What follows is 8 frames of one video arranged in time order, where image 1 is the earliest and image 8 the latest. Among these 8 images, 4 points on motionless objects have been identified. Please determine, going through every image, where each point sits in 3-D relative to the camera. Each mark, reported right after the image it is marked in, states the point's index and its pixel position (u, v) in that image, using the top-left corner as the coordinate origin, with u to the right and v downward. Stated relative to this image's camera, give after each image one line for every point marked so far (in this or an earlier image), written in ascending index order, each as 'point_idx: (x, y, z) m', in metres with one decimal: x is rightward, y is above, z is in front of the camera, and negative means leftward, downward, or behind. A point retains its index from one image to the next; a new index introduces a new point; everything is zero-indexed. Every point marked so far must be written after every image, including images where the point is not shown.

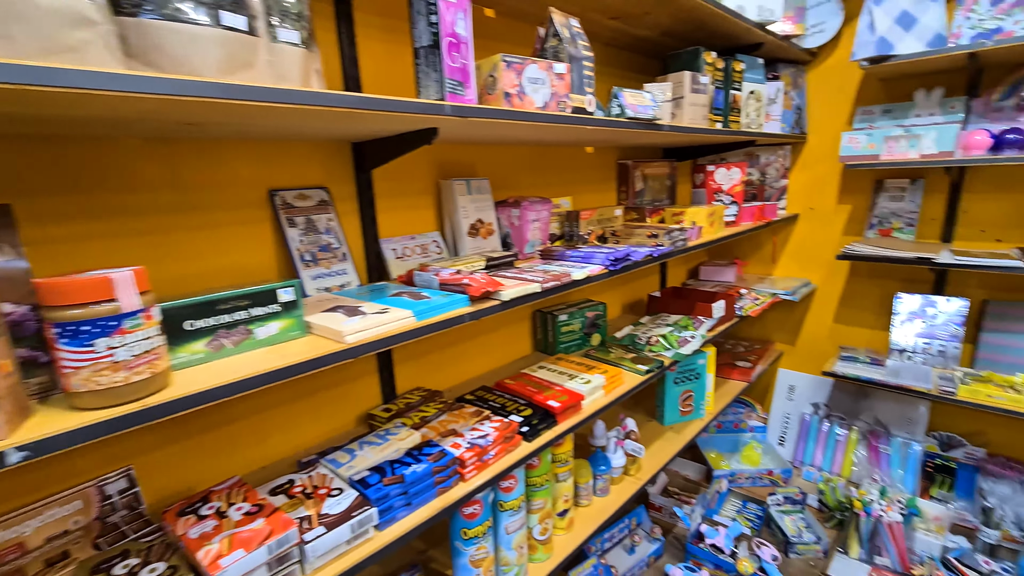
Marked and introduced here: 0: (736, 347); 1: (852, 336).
0: (+1.2, -0.3, +2.6) m
1: (+1.6, -0.2, +2.4) m
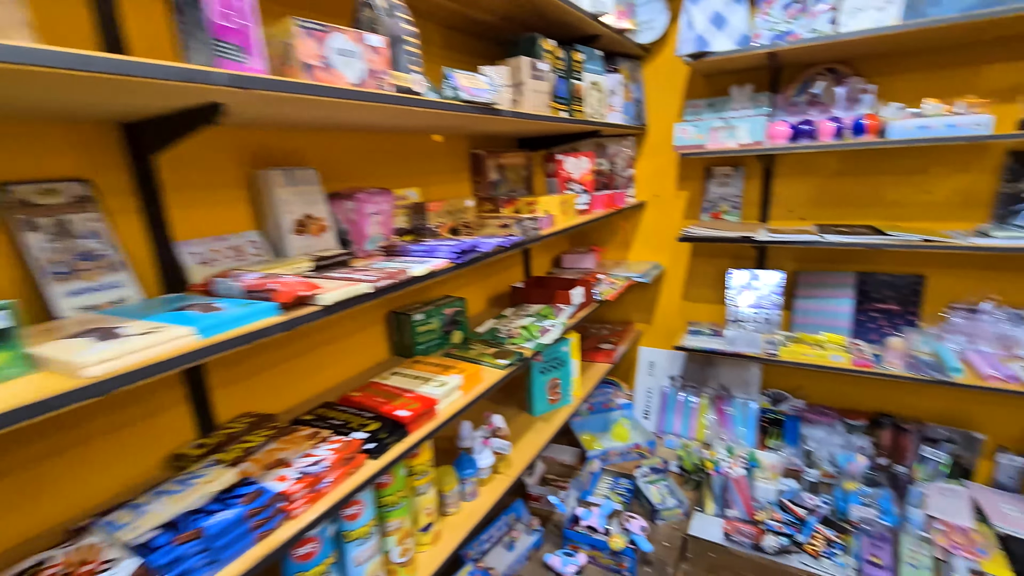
0: (+0.5, -0.2, +2.7) m
1: (+1.0, -0.1, +2.6) m
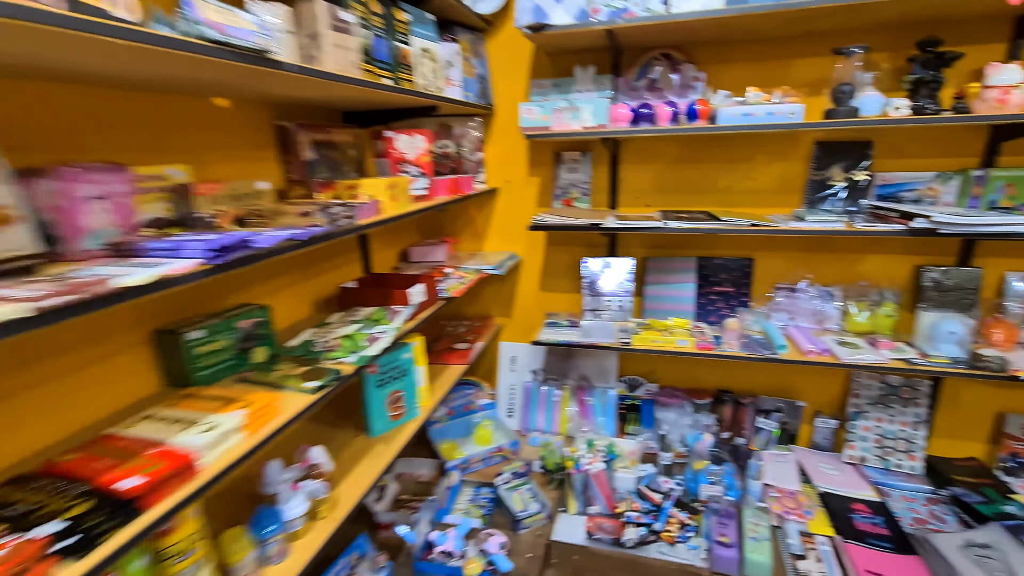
0: (-0.3, -0.2, +2.4) m
1: (+0.2, -0.1, +2.5) m
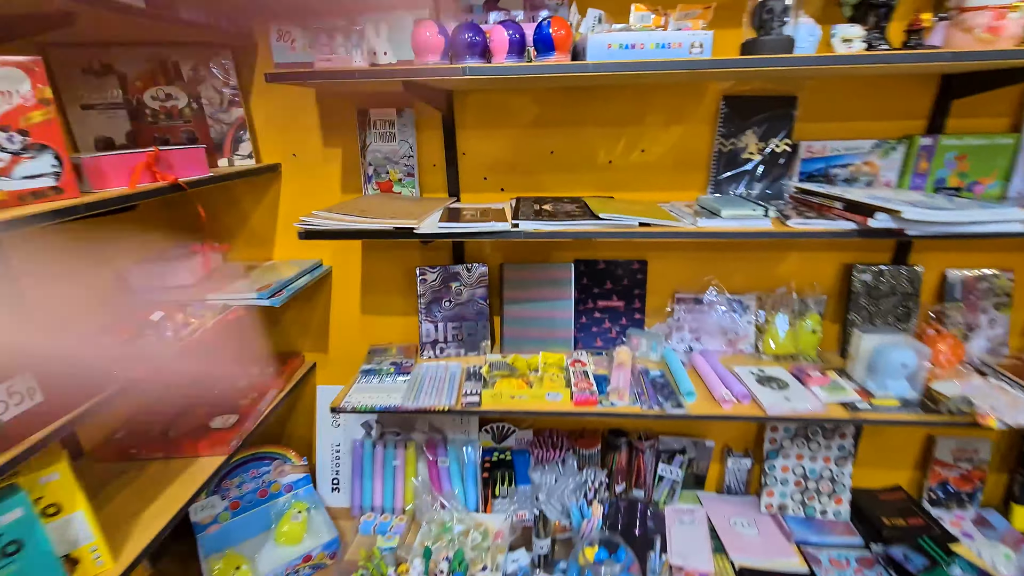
0: (-0.9, -0.3, +1.6) m
1: (-0.5, -0.1, +1.7) m
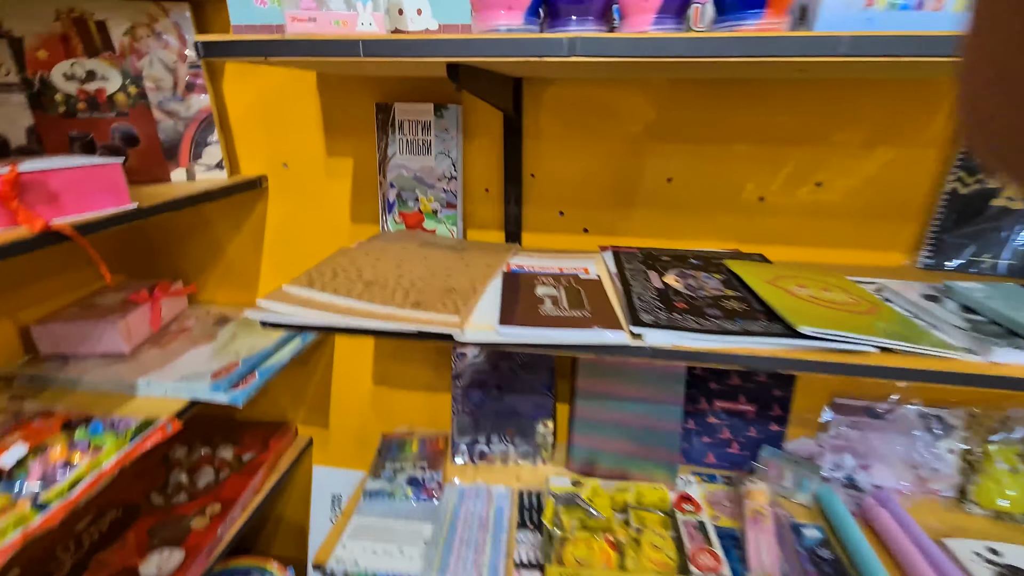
0: (-0.8, -0.5, +1.2) m
1: (-0.3, -0.3, +1.3) m
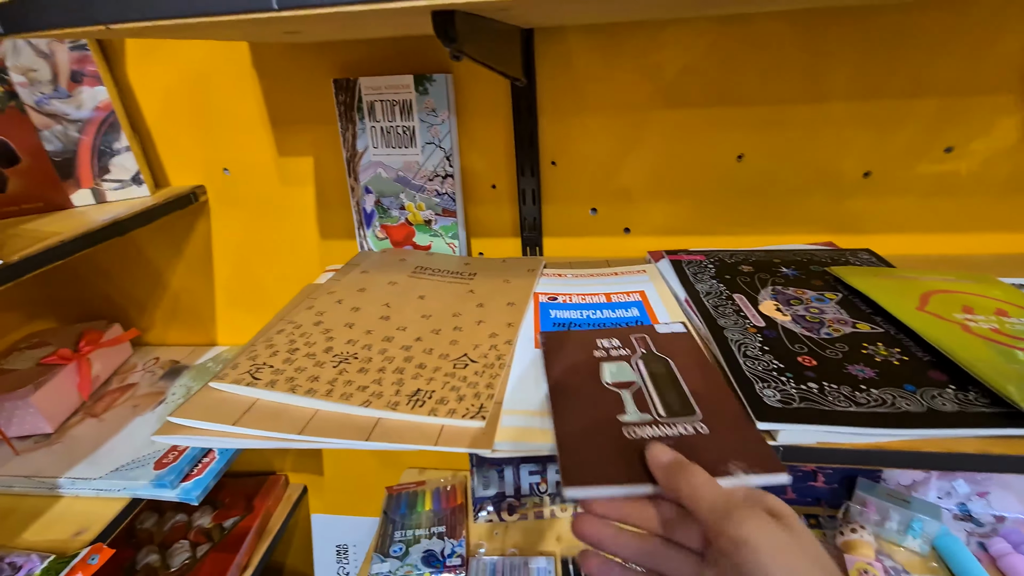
0: (-0.7, -0.5, +1.0) m
1: (-0.2, -0.4, +1.1) m
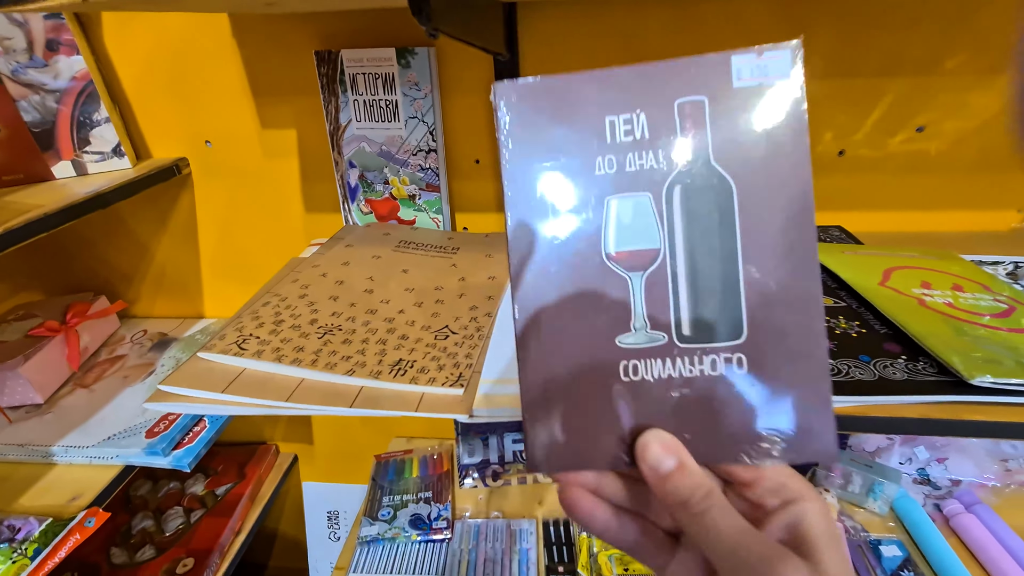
0: (-0.7, -0.5, +1.0) m
1: (-0.3, -0.3, +1.1) m
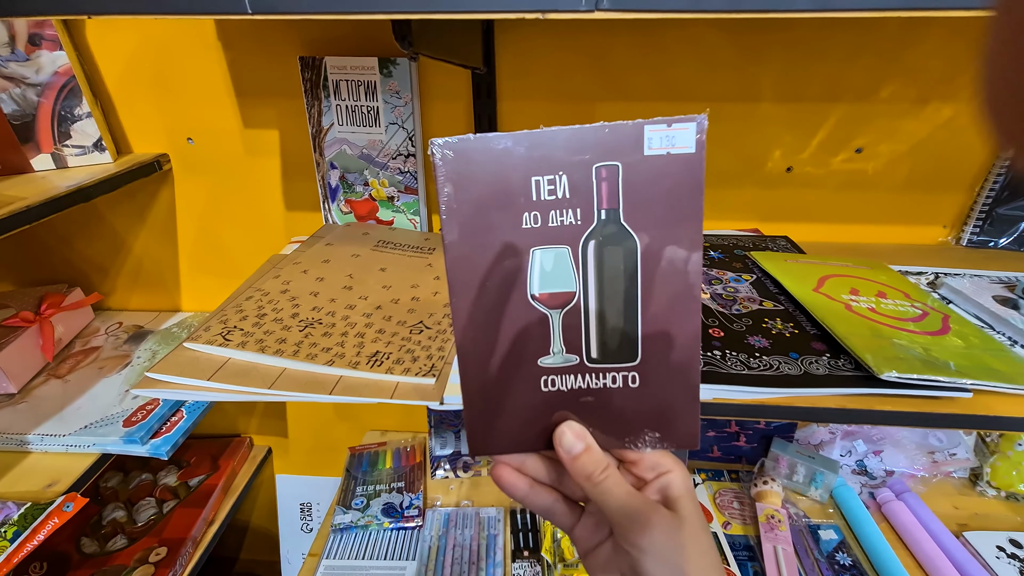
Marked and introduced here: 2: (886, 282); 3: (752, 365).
0: (-0.8, -0.5, +1.0) m
1: (-0.3, -0.3, +1.1) m
2: (+0.5, 0.0, +0.6) m
3: (+0.3, -0.1, +0.5) m
